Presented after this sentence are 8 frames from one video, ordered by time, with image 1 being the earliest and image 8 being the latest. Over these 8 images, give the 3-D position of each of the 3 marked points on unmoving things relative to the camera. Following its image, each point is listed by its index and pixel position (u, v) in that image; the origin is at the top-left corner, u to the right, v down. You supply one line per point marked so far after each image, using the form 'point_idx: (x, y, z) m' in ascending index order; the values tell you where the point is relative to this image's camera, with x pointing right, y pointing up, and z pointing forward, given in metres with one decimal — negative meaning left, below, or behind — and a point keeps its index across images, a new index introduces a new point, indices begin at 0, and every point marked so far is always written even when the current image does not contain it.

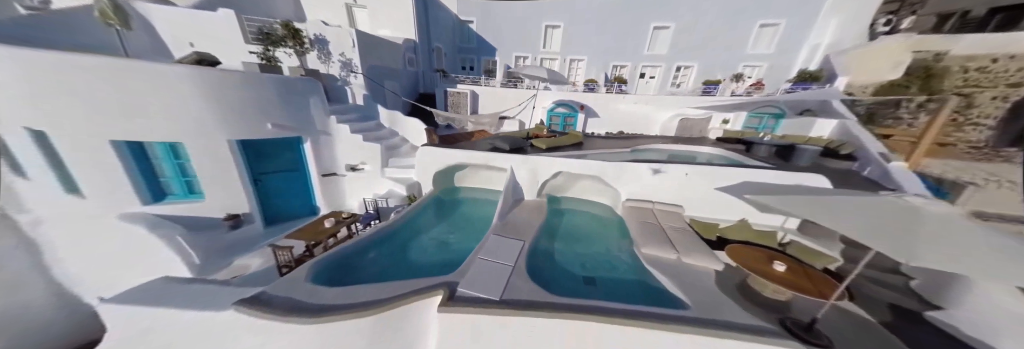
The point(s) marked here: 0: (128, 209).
0: (-8.1, -0.7, +5.1) m
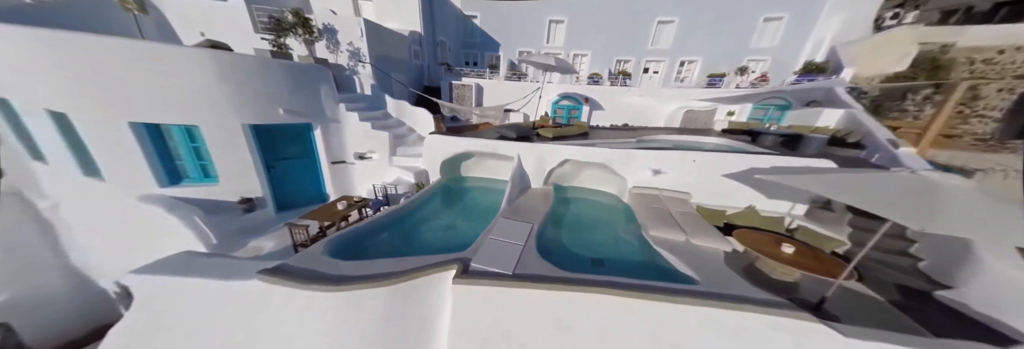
0: (-7.9, -0.3, +5.2) m
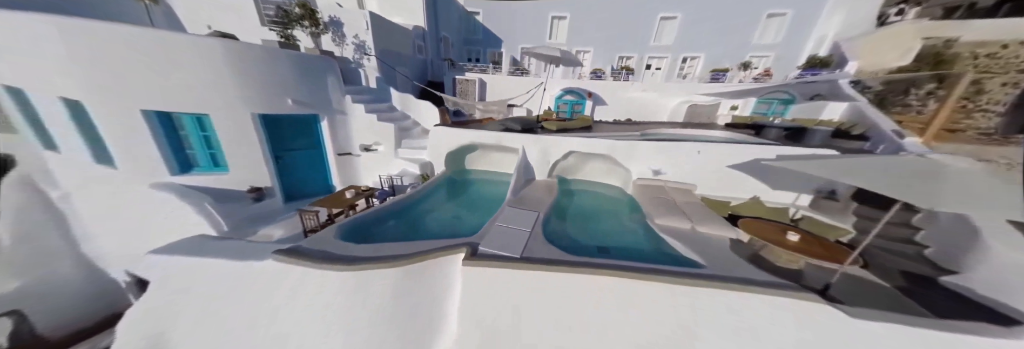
0: (-7.7, -0.1, +5.3) m
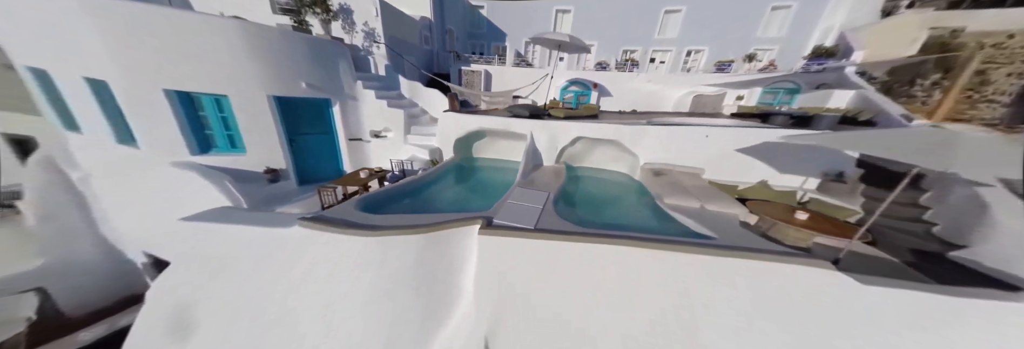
0: (-7.5, +0.4, +5.4) m
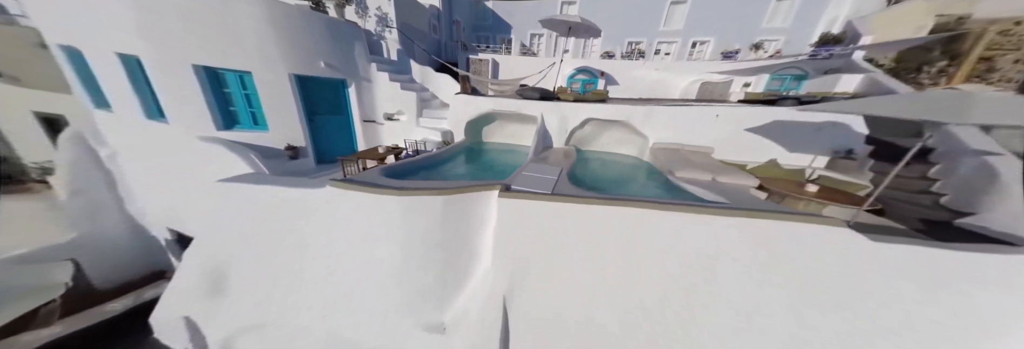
0: (-7.1, +1.0, +5.6) m
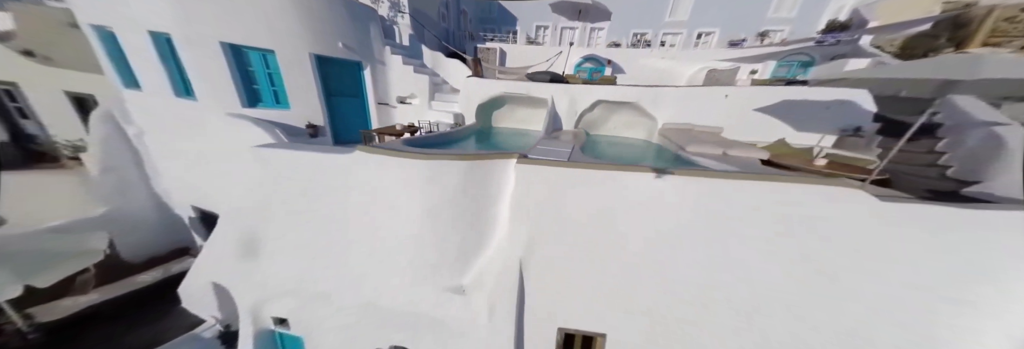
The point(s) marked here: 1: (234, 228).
0: (-6.8, +1.6, +5.8) m
1: (-6.0, -1.1, +5.2) m
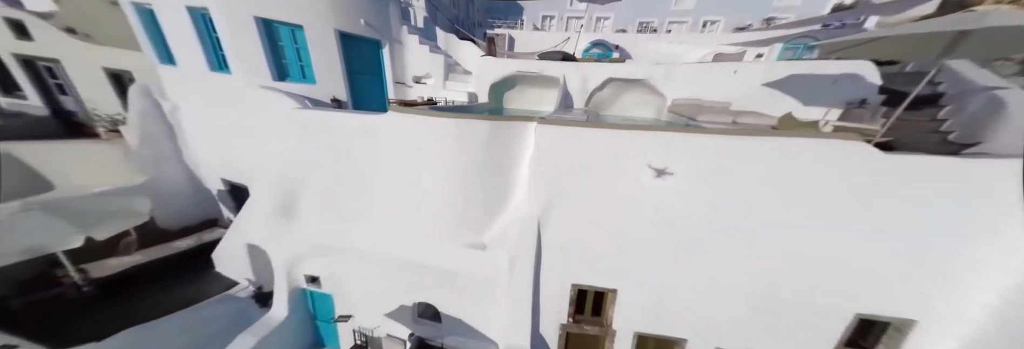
0: (-6.4, +2.3, +6.2) m
1: (-5.6, -0.4, +5.6) m
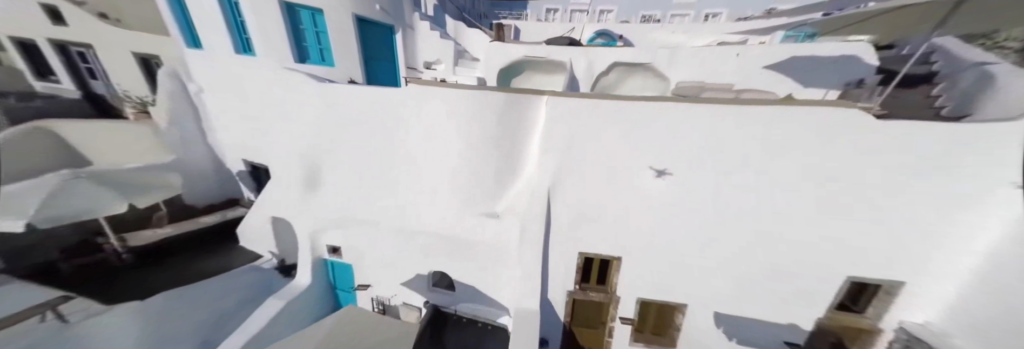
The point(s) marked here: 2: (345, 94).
0: (-6.1, +2.9, +6.5) m
1: (-5.3, +0.2, +5.9) m
2: (-3.7, +1.7, +5.2) m
